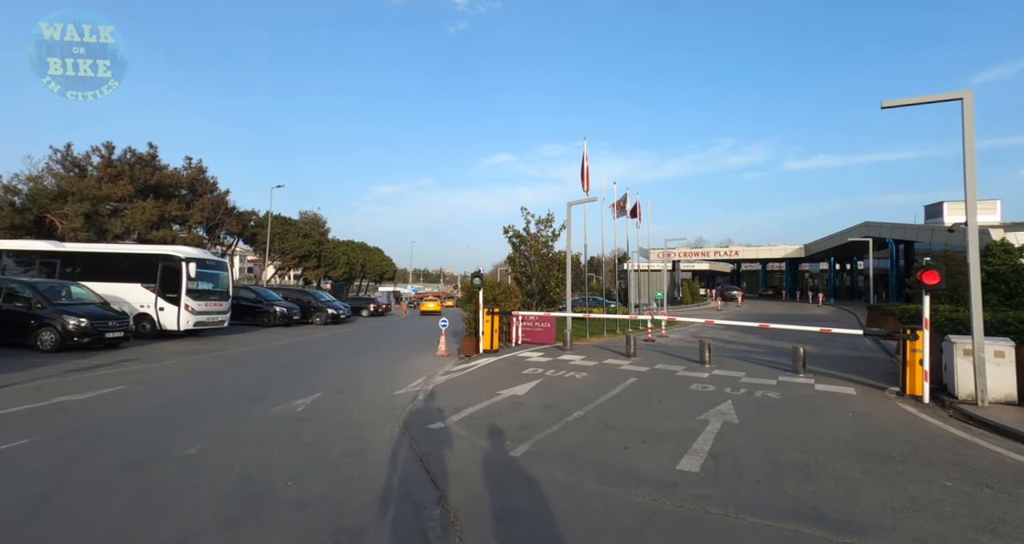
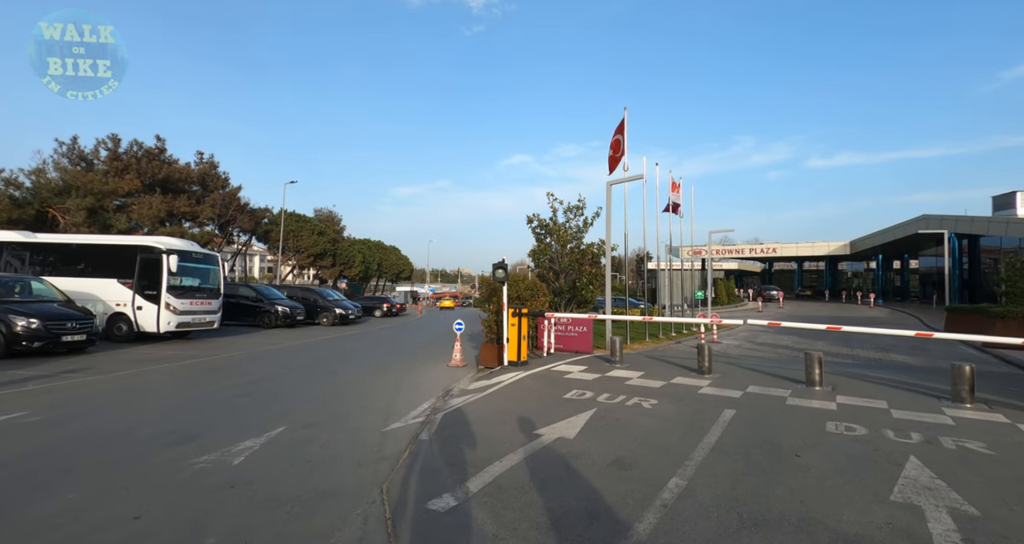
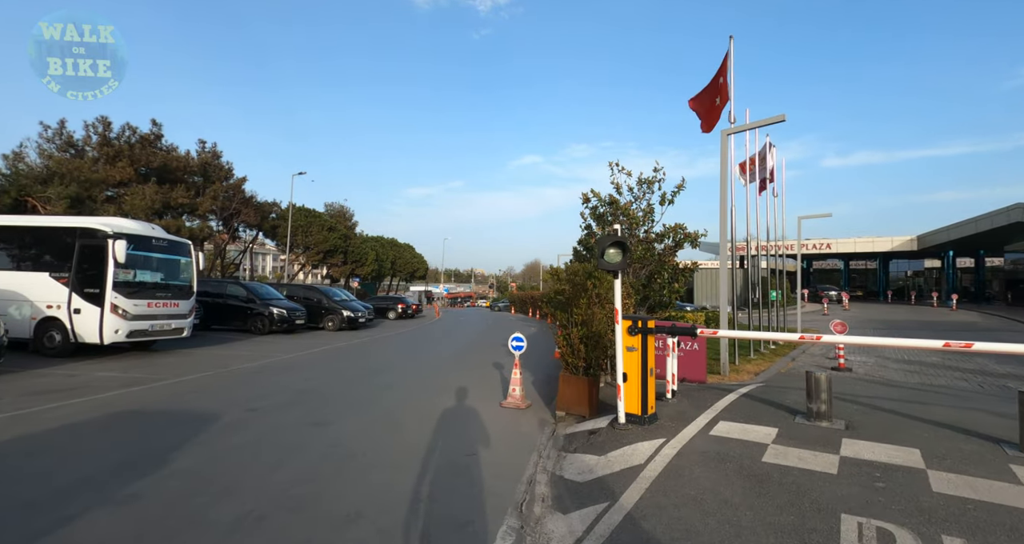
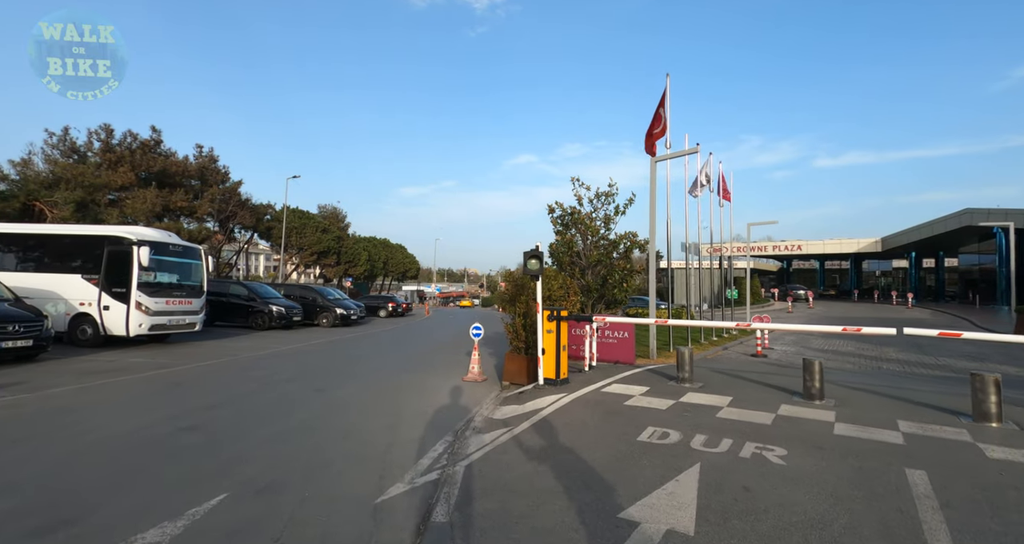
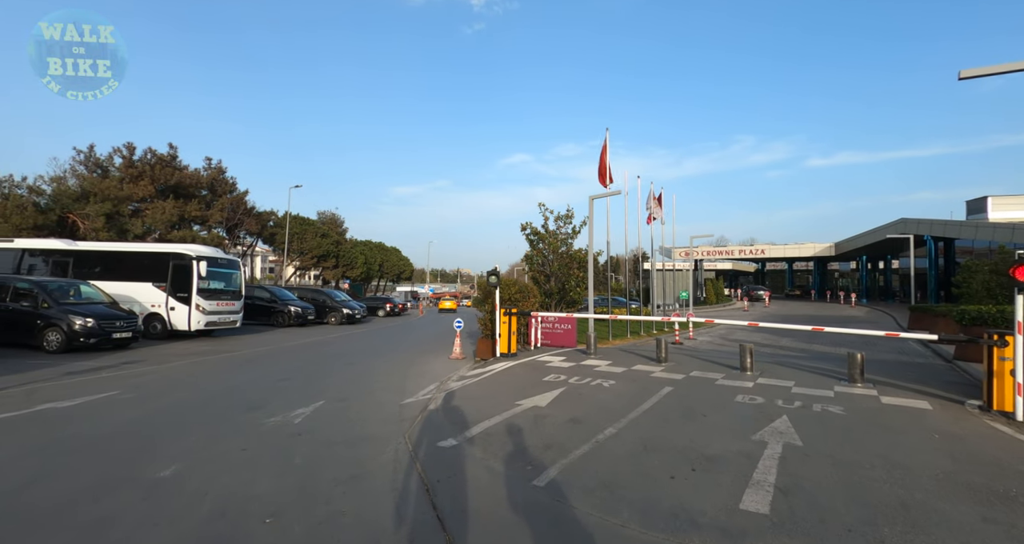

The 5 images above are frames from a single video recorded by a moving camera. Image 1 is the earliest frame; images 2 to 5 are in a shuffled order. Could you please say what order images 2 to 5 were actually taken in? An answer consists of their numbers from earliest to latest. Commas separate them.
5, 2, 4, 3
